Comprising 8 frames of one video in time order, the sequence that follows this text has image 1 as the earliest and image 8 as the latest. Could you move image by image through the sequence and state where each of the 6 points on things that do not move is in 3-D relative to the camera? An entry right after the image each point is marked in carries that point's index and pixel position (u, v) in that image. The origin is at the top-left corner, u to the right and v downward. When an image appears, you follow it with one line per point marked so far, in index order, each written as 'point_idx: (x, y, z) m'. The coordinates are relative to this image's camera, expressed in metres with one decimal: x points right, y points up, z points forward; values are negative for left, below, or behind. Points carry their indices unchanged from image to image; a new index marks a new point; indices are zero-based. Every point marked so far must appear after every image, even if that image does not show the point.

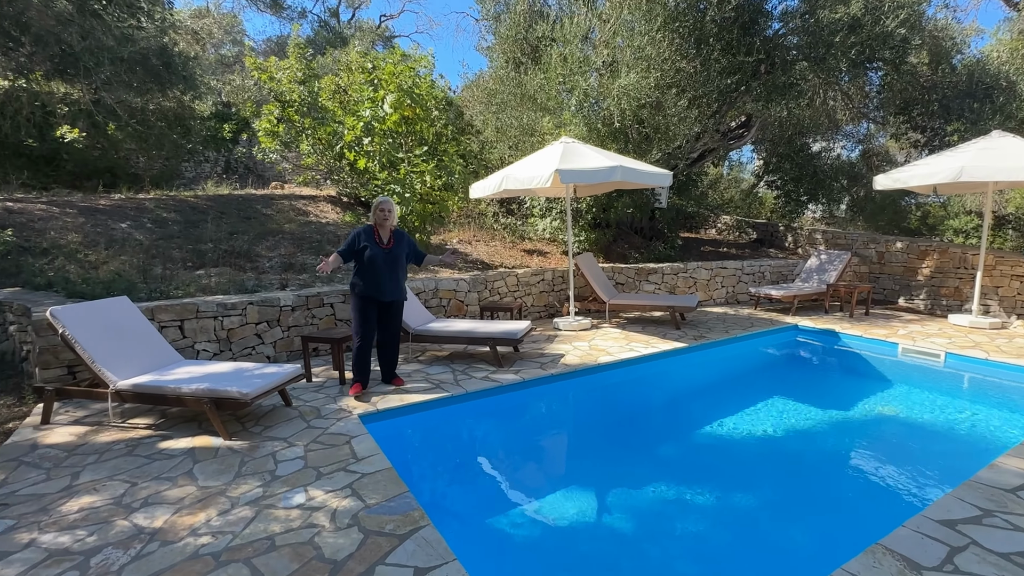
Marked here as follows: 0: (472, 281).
0: (-0.7, +0.1, +8.6) m
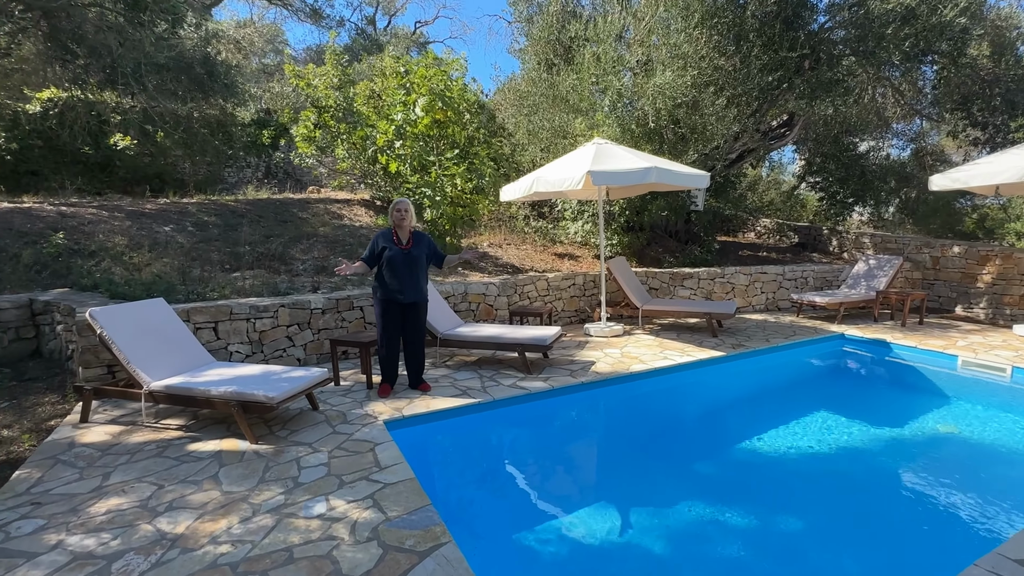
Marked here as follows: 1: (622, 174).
0: (-0.2, 0.0, +8.5) m
1: (+1.5, +1.6, +6.8) m
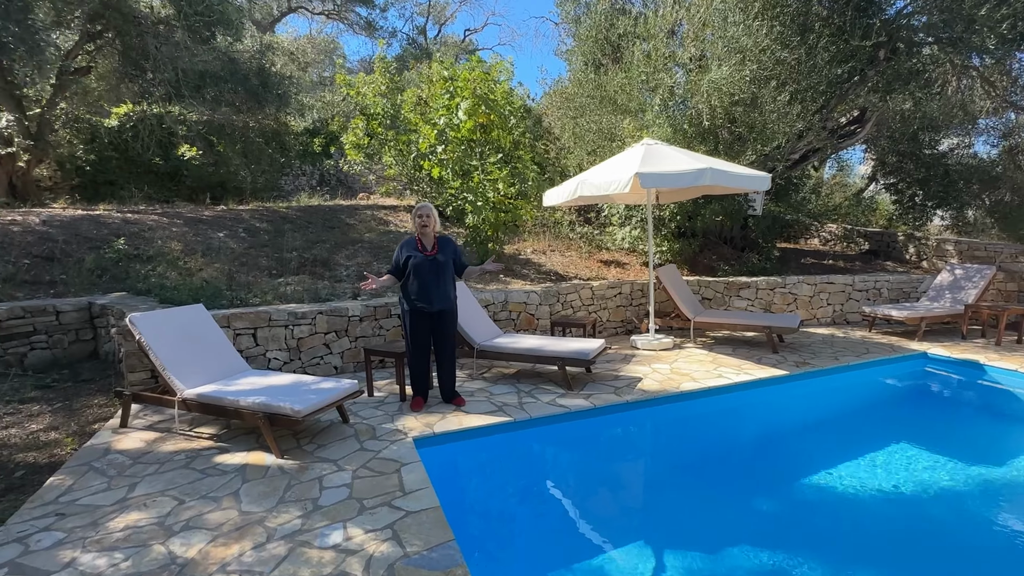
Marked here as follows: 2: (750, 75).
0: (+0.5, -0.1, +8.1) m
1: (+2.0, +1.4, +6.4) m
2: (+4.0, +3.6, +8.4) m
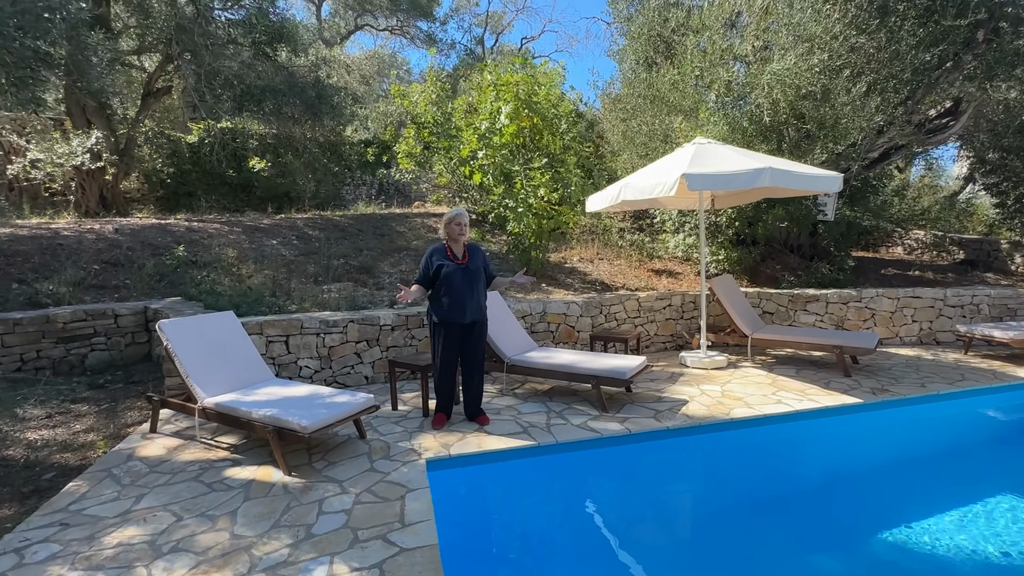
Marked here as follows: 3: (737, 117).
0: (+1.1, -0.3, +7.6) m
1: (+2.4, +1.3, +5.7) m
2: (+4.7, +3.4, +7.6) m
3: (+3.7, +2.8, +8.1) m
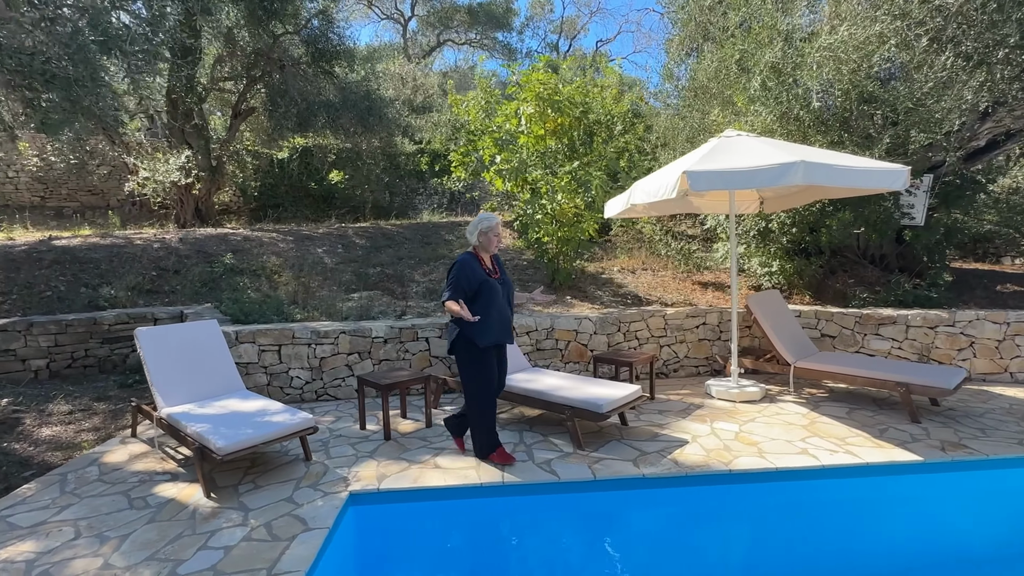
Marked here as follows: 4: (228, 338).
0: (+1.2, -0.5, +6.9) m
1: (+2.2, +1.1, +4.8) m
2: (+4.8, +3.2, +6.2) m
3: (+3.8, +2.5, +6.9) m
4: (-3.4, -0.6, +6.1) m
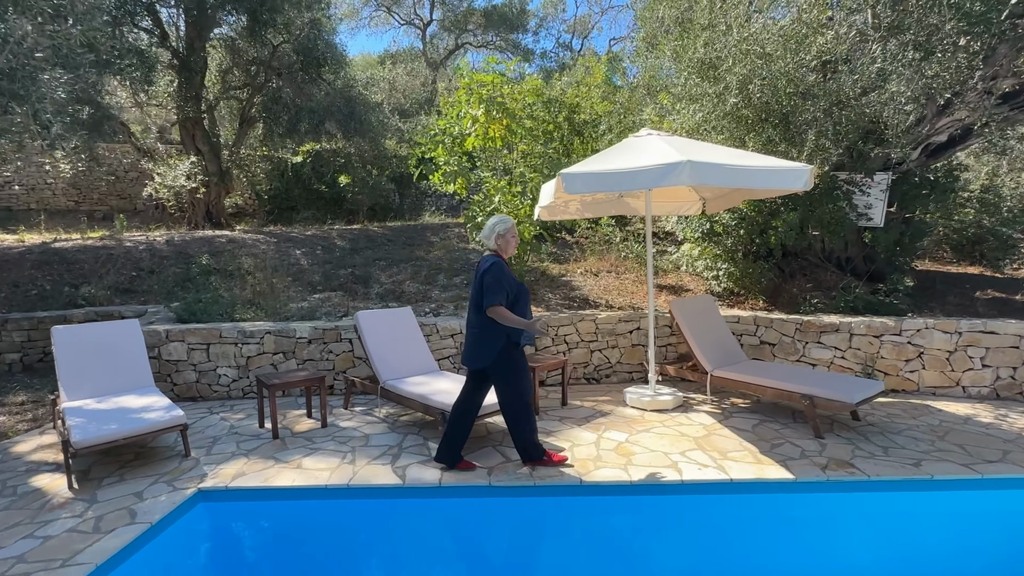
0: (+0.2, -0.5, +6.8) m
1: (+1.0, +1.0, +4.6) m
2: (+3.7, +3.1, +5.9) m
3: (+2.9, +2.5, +6.6) m
4: (-4.5, -0.6, +6.3) m
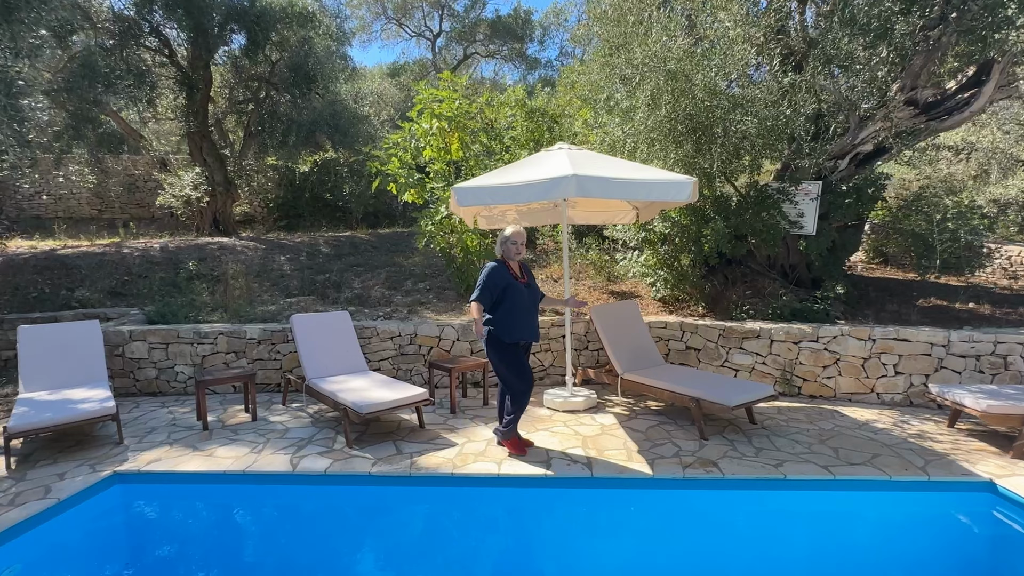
0: (-0.7, -0.6, +7.1) m
1: (0.0, +1.0, +5.0) m
2: (+2.8, +3.0, +6.1) m
3: (+1.9, +2.4, +6.9) m
4: (-5.4, -0.7, +6.9) m
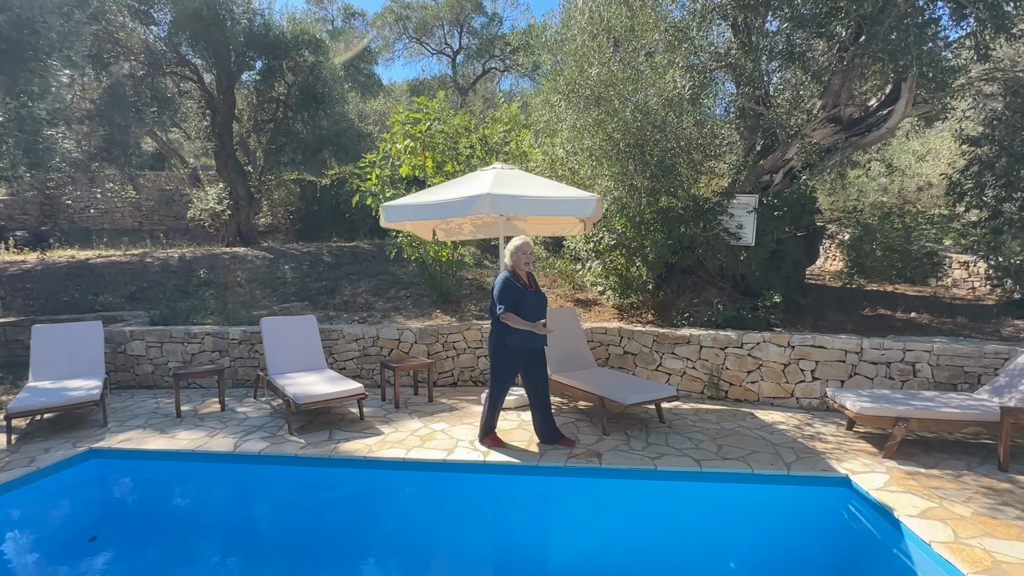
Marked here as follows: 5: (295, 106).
0: (-1.4, -0.7, +7.8) m
1: (-0.9, +0.9, +5.6) m
2: (+2.0, +2.9, +6.5) m
3: (+1.2, +2.2, +7.4) m
4: (-6.2, -0.7, +7.9) m
5: (-6.8, +5.6, +15.3) m
